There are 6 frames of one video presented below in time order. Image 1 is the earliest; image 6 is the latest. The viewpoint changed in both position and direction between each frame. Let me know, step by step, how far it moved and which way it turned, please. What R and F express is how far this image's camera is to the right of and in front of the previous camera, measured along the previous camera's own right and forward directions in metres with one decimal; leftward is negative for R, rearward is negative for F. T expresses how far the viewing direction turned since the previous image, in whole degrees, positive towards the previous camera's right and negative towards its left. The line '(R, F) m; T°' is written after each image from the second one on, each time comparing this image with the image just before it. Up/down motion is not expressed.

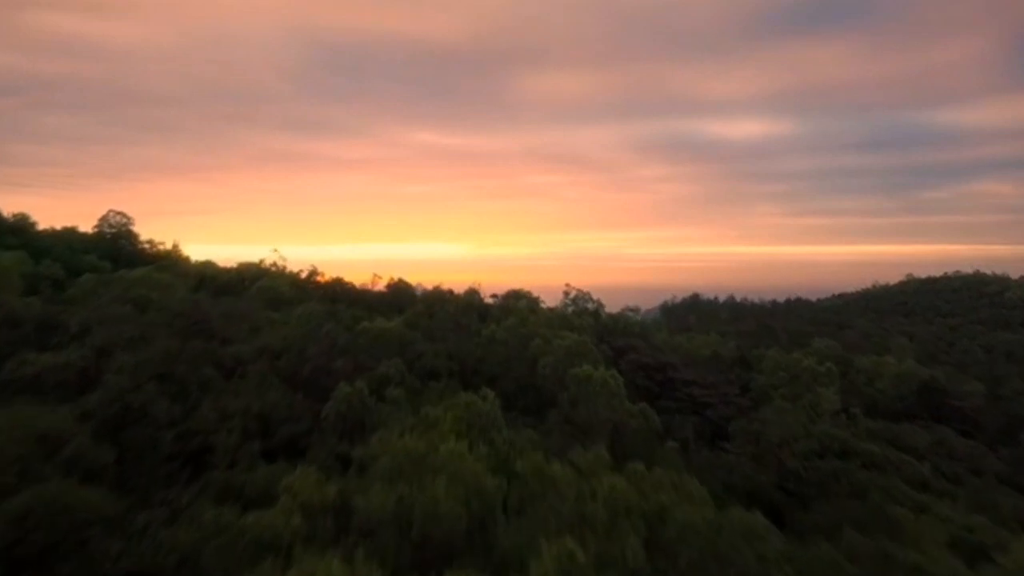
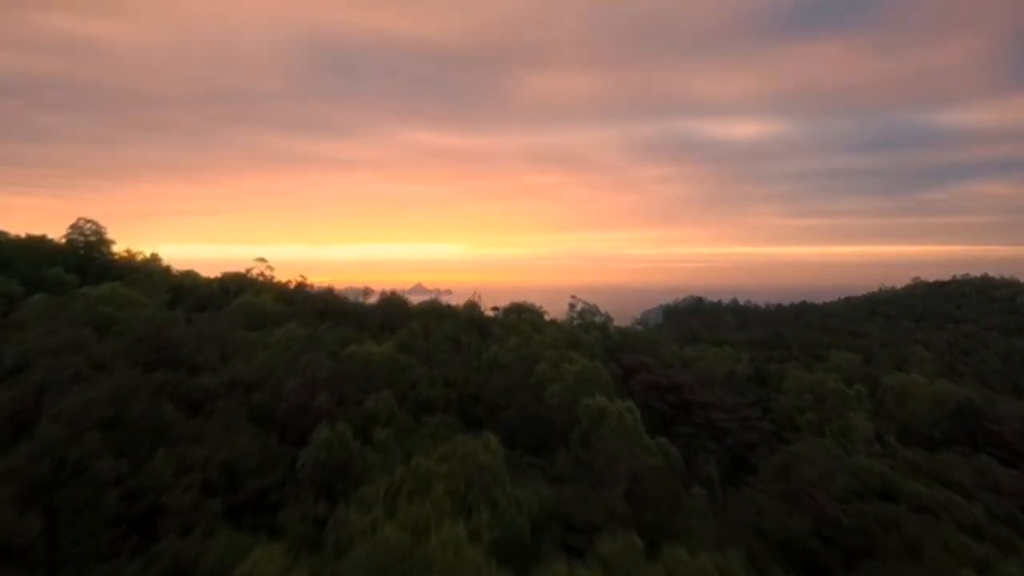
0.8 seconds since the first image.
(0.0, +1.1) m; 0°
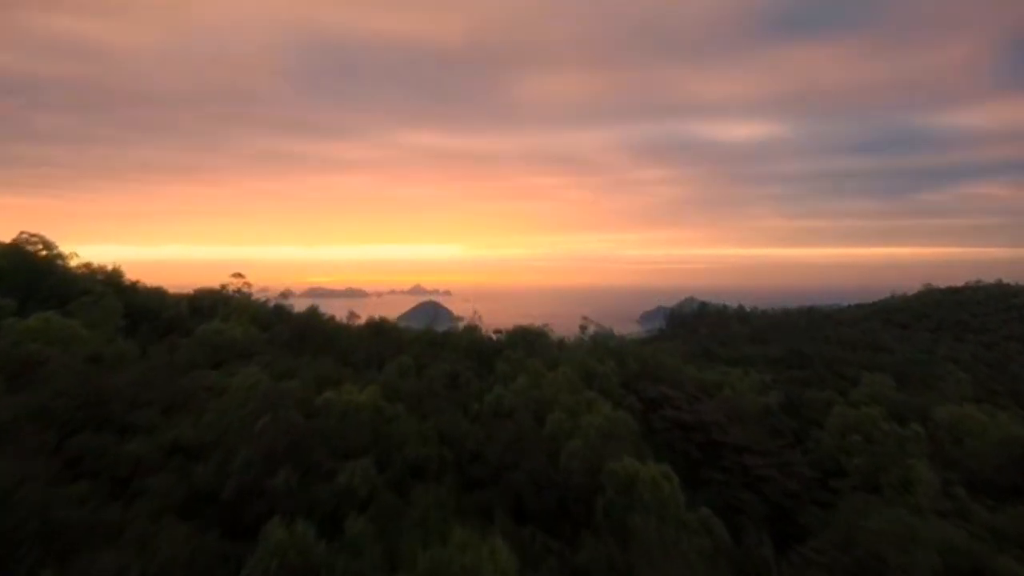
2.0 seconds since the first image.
(-0.1, +1.7) m; 0°
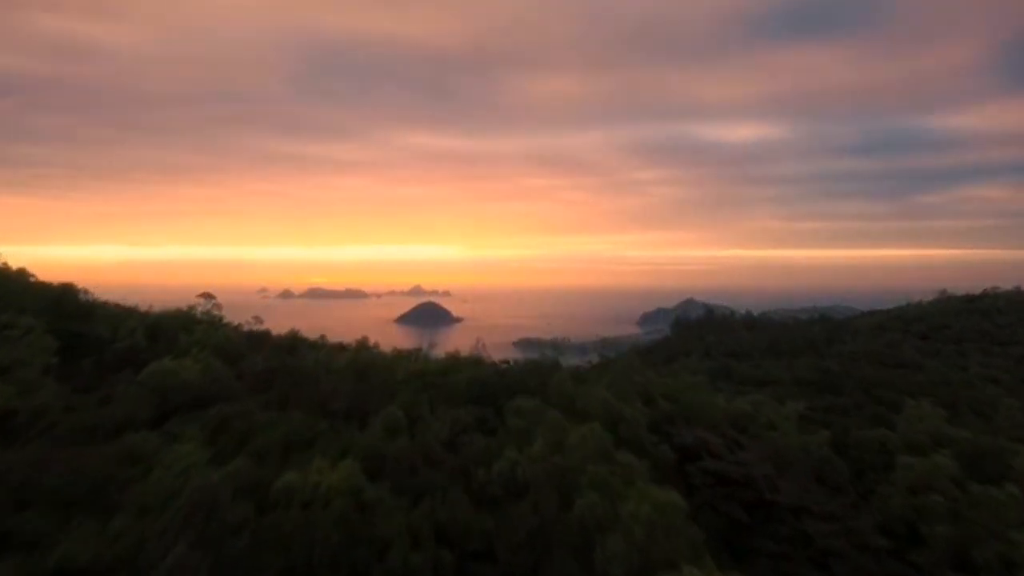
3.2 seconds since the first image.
(-0.1, +1.9) m; 0°
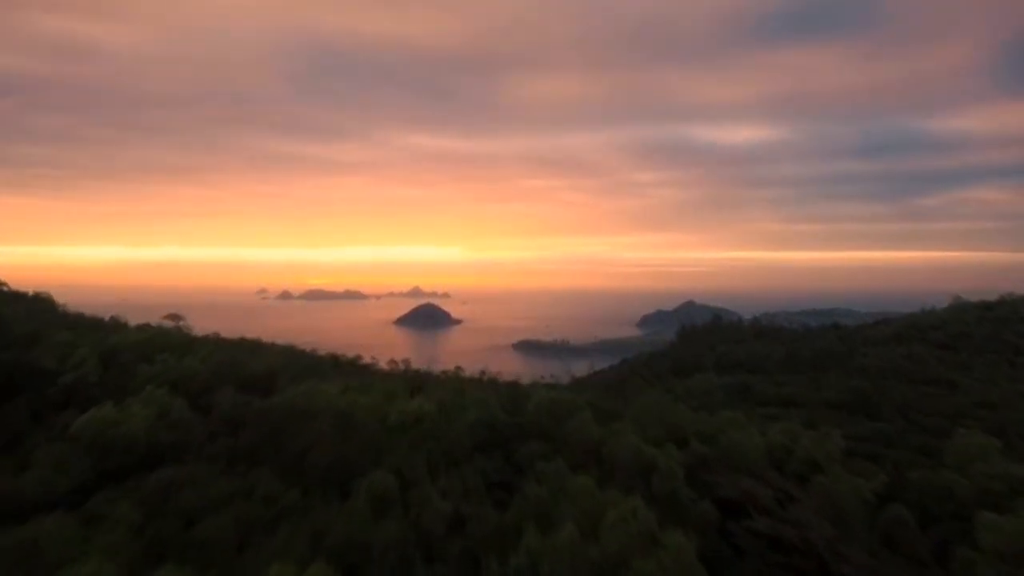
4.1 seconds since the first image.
(-0.1, +1.7) m; 0°
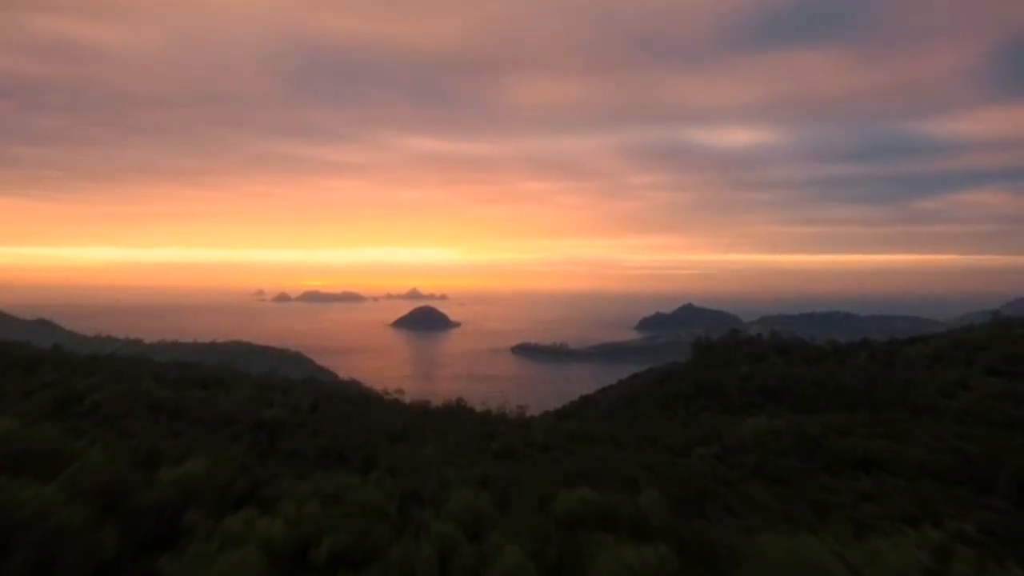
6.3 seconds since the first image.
(-0.3, +4.1) m; 0°
